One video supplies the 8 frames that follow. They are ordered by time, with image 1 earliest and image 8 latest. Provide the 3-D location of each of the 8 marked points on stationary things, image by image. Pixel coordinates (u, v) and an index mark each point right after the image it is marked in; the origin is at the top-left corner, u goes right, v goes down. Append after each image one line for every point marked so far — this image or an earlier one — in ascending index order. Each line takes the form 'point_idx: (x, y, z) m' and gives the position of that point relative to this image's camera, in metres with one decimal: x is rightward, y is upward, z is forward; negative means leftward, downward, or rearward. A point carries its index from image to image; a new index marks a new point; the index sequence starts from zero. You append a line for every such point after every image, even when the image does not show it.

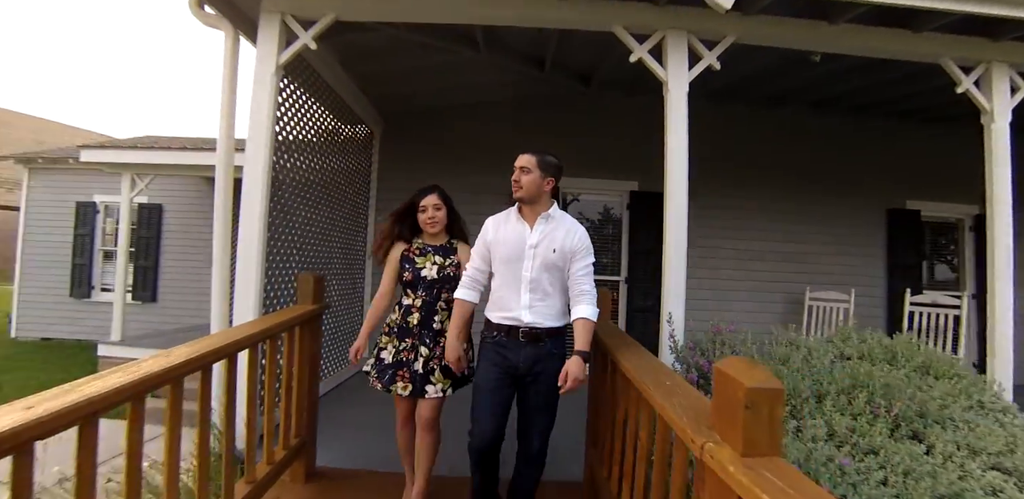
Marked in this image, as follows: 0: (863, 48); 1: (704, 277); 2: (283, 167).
0: (+2.4, +1.4, +3.1) m
1: (+2.3, -0.3, +5.3) m
2: (-1.6, +0.7, +3.3) m
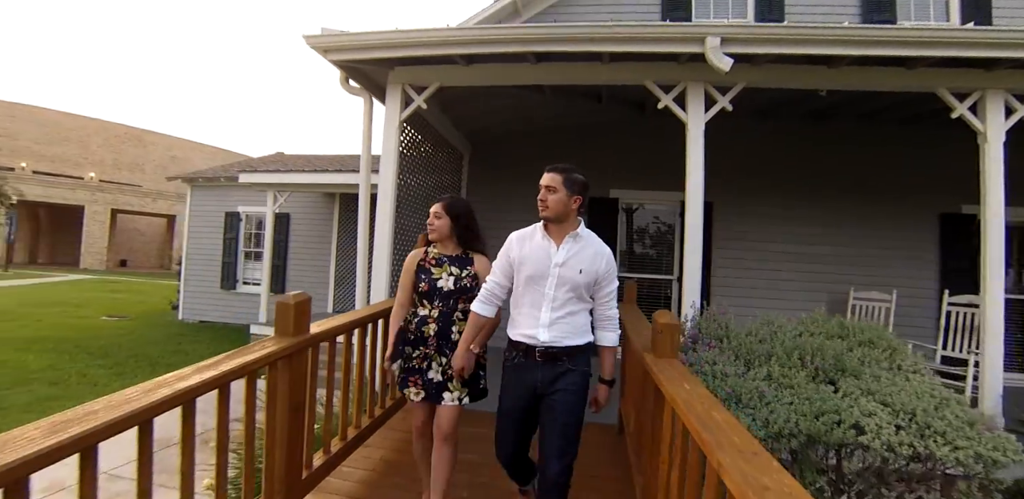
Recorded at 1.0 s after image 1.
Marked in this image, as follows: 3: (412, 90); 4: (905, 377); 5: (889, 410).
0: (+2.9, +1.4, +3.7) m
1: (+3.2, -0.3, +5.9) m
2: (-1.0, +0.7, +4.5) m
3: (-0.9, +1.5, +4.2) m
4: (+2.1, -0.7, +2.4) m
5: (+1.8, -0.8, +2.1) m
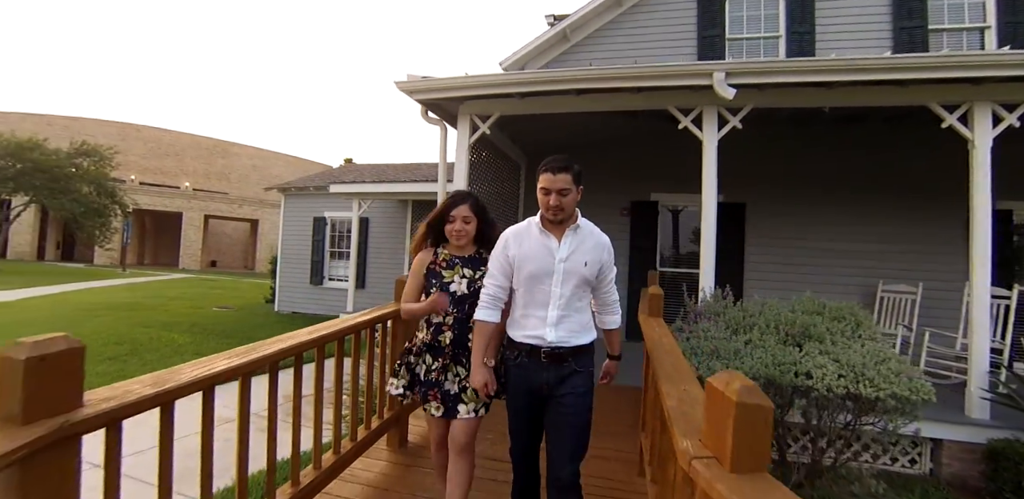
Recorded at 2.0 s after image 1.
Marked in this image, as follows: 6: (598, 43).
0: (+3.3, +1.4, +4.2) m
1: (+3.9, -0.3, +6.4) m
2: (-0.5, +0.7, +5.5) m
3: (-0.4, +1.5, +5.2) m
4: (+2.4, -0.6, +3.1) m
5: (+2.0, -0.7, +2.8) m
6: (+1.5, +3.5, +7.6) m
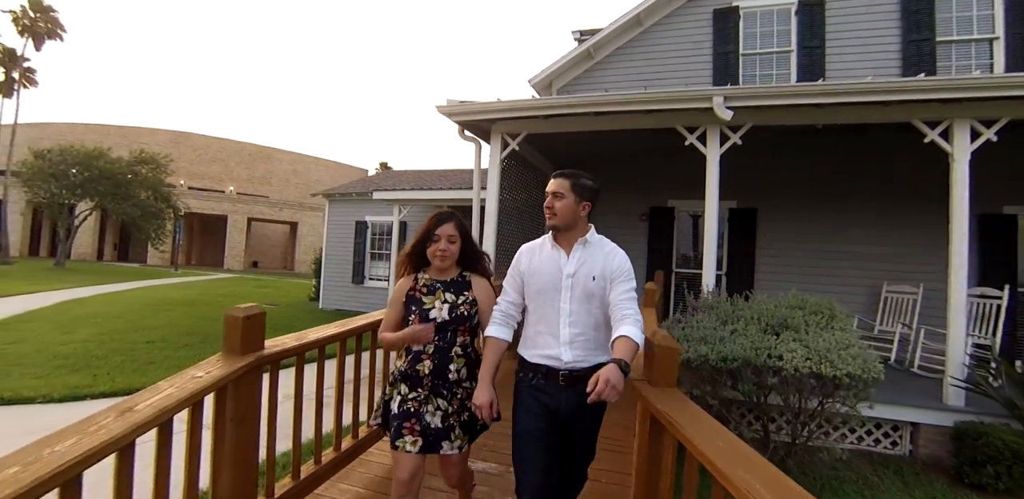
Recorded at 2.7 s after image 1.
0: (+3.5, +1.4, +4.7) m
1: (+4.3, -0.3, +6.8) m
2: (-0.1, +0.7, +6.3) m
3: (-0.1, +1.5, +5.9) m
4: (+2.6, -0.7, +3.6) m
5: (+2.2, -0.8, +3.4) m
6: (+2.0, +3.5, +8.2) m
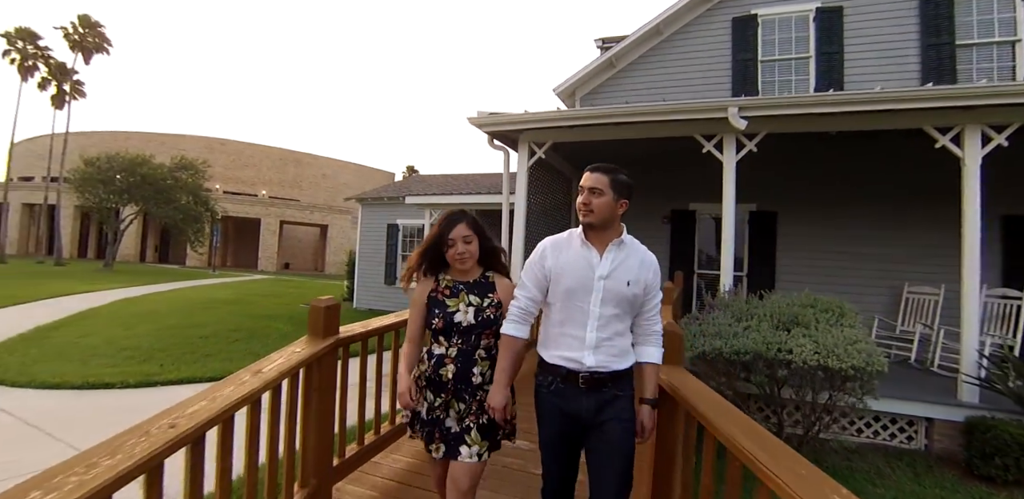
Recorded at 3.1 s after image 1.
0: (+3.9, +1.4, +4.9) m
1: (+4.7, -0.3, +7.0) m
2: (+0.3, +0.6, +6.7) m
3: (+0.3, +1.5, +6.3) m
4: (+2.8, -0.7, +3.8) m
5: (+2.5, -0.8, +3.7) m
6: (+2.5, +3.5, +8.5) m
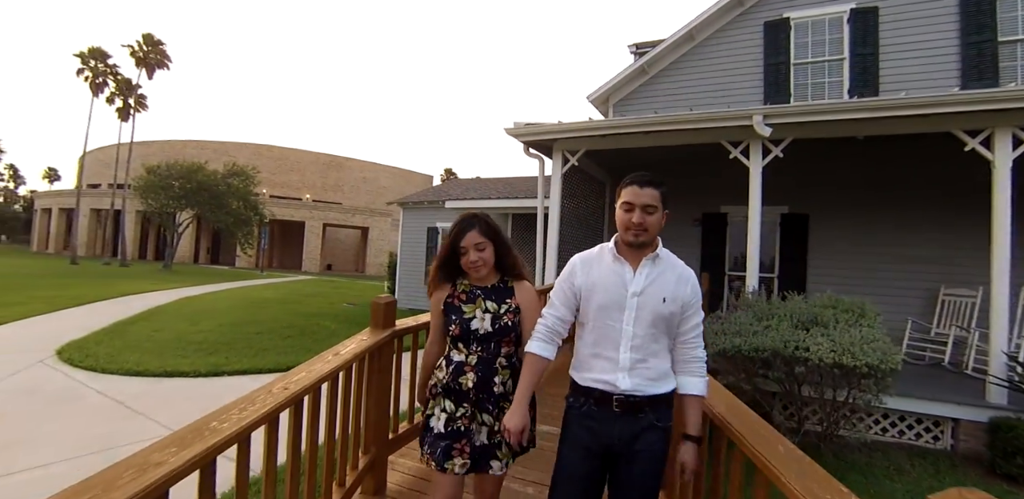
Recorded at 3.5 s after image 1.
0: (+4.2, +1.3, +5.0) m
1: (+5.2, -0.4, +7.0) m
2: (+0.8, +0.6, +7.0) m
3: (+0.8, +1.4, +6.7) m
4: (+3.1, -0.7, +4.0) m
5: (+2.7, -0.8, +3.8) m
6: (+3.1, +3.4, +8.7) m
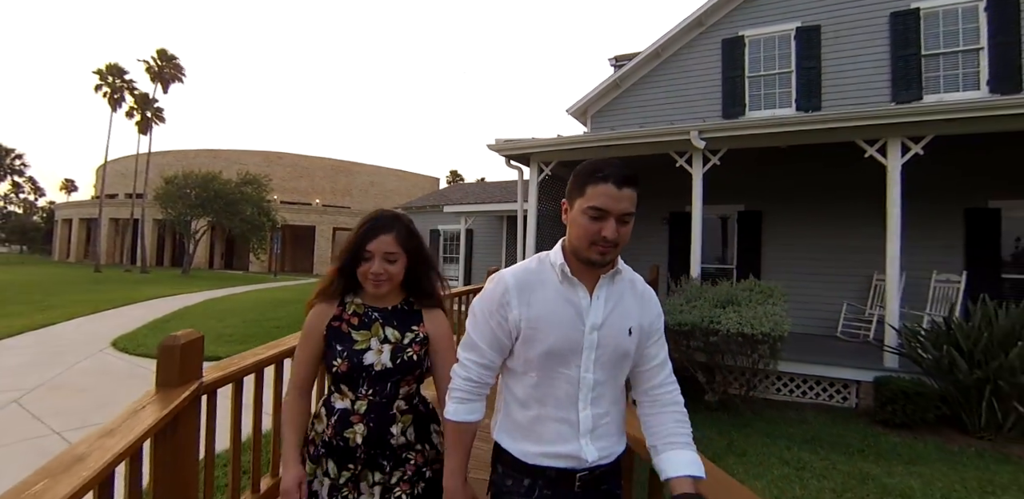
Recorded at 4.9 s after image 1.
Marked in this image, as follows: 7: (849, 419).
0: (+3.9, +1.4, +5.9) m
1: (+4.9, -0.2, +7.9) m
2: (+0.5, +0.6, +8.0) m
3: (+0.5, +1.5, +7.7) m
4: (+2.8, -0.6, +4.9) m
5: (+2.4, -0.7, +4.8) m
6: (+2.8, +3.5, +9.6) m
7: (+3.8, -1.9, +5.1) m
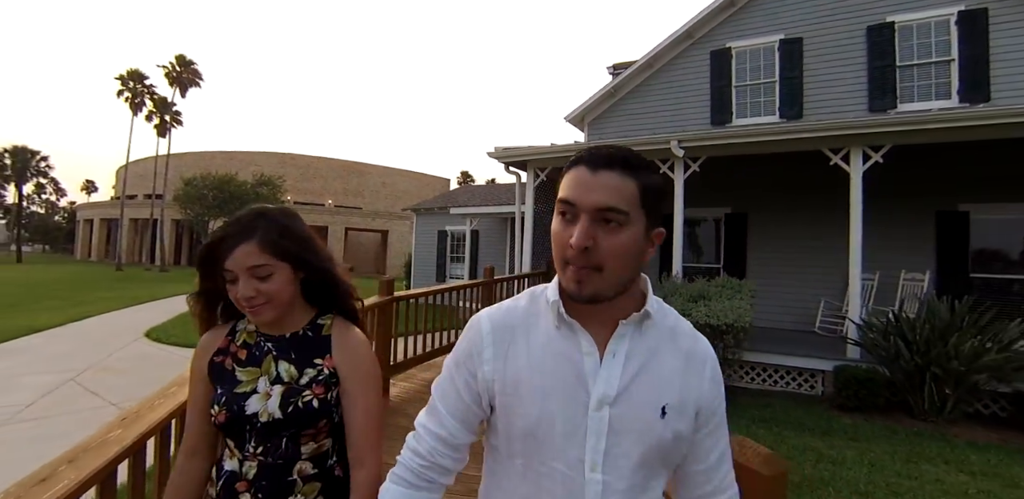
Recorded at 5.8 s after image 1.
0: (+3.8, +1.4, +6.4) m
1: (+4.9, -0.2, +8.3) m
2: (+0.5, +0.6, +8.6) m
3: (+0.5, +1.5, +8.2) m
4: (+2.7, -0.6, +5.5) m
5: (+2.3, -0.7, +5.3) m
6: (+2.8, +3.5, +10.2) m
7: (+3.7, -1.9, +5.6) m
